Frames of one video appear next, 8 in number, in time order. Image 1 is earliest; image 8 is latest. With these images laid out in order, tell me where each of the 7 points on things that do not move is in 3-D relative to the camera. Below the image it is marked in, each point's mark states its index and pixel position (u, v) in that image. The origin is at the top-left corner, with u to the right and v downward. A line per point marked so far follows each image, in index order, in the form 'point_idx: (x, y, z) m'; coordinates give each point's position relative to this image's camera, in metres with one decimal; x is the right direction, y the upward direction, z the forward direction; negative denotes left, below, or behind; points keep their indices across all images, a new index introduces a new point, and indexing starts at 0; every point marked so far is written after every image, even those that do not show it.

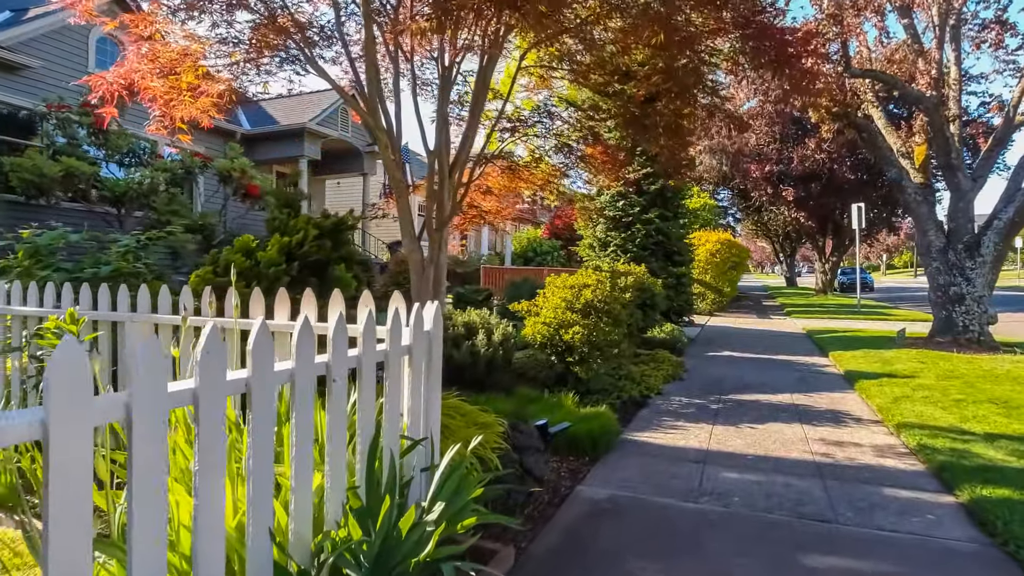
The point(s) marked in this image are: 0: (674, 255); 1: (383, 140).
0: (+3.9, +0.8, +12.5) m
1: (-1.1, +1.3, +4.4) m
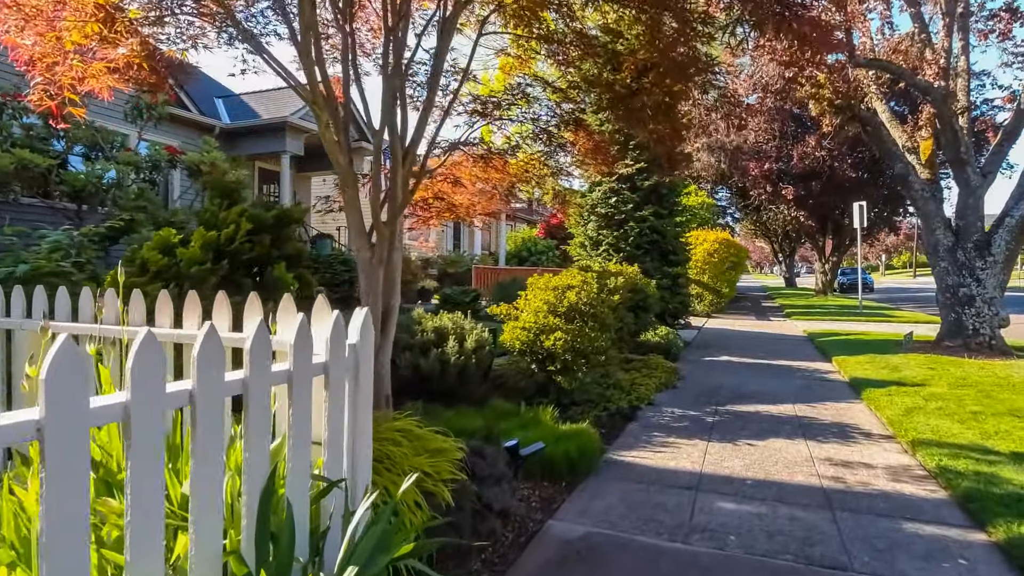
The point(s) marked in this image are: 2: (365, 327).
0: (+3.6, +0.8, +11.9) m
1: (-1.4, +1.2, +3.8) m
2: (-0.8, -0.2, +2.7) m
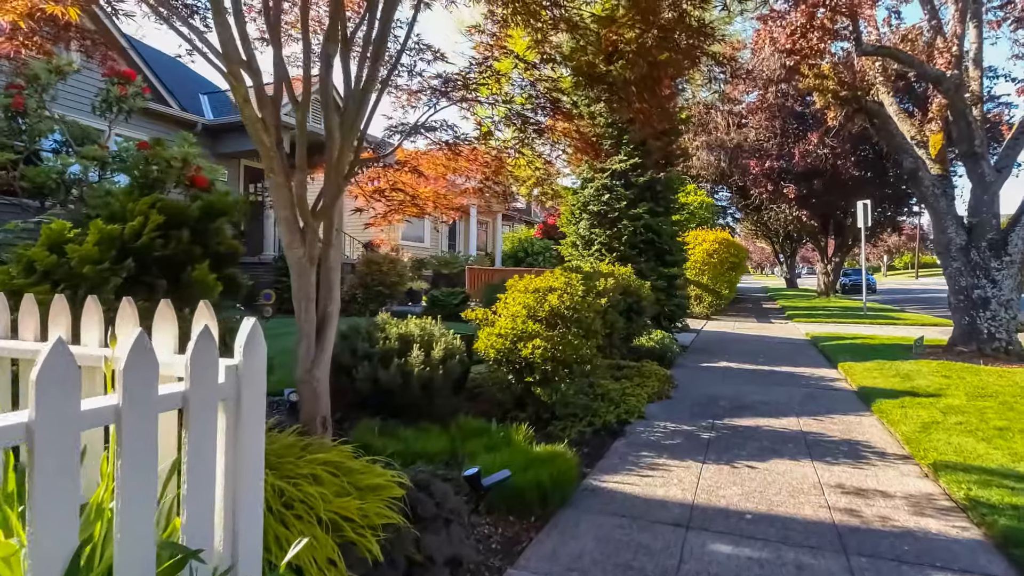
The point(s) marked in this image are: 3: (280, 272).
0: (+3.3, +0.8, +11.3) m
1: (-1.7, +1.2, +3.2) m
2: (-1.0, -0.2, +2.1) m
3: (-6.2, +0.4, +13.7) m
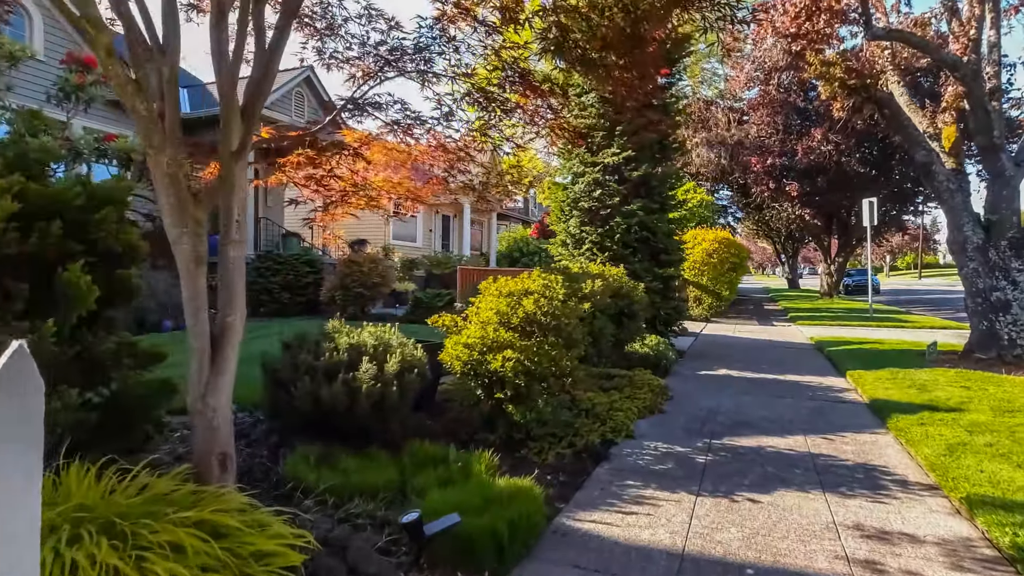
0: (+3.1, +0.7, +10.7) m
1: (-2.0, +1.2, +2.6) m
2: (-1.3, -0.3, +1.4) m
3: (-6.4, +0.4, +13.1) m
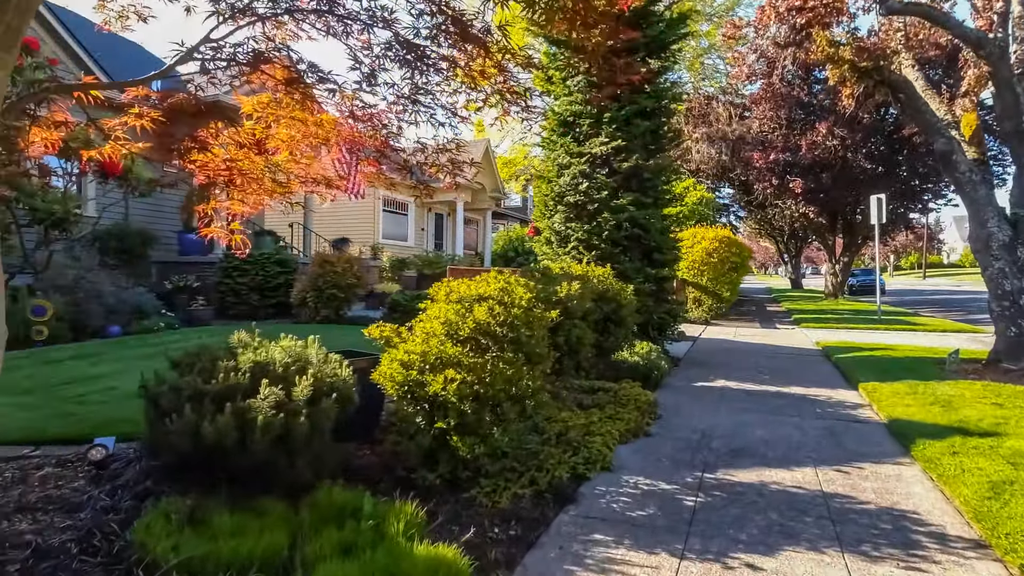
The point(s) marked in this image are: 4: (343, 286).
0: (+2.7, +0.7, +9.7) m
1: (-2.4, +1.1, +1.7) m
2: (-1.8, -0.3, +0.5) m
3: (-6.8, +0.4, +12.2) m
4: (-4.0, 0.0, +12.1) m
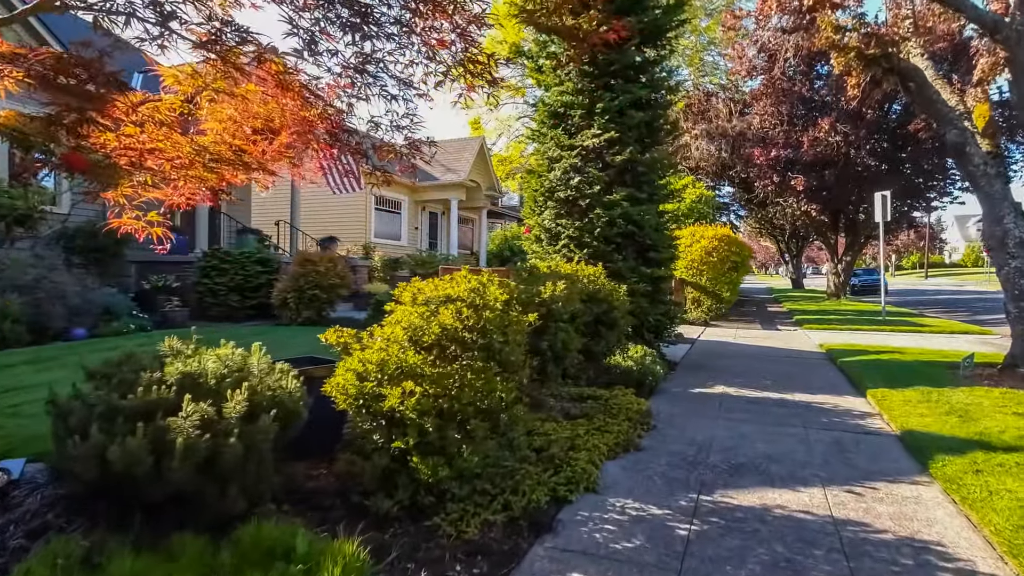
0: (+2.4, +0.7, +9.3) m
1: (-2.6, +1.1, +1.2) m
2: (-2.0, -0.3, 0.0) m
3: (-7.0, +0.3, +11.7) m
4: (-4.2, 0.0, +11.6) m
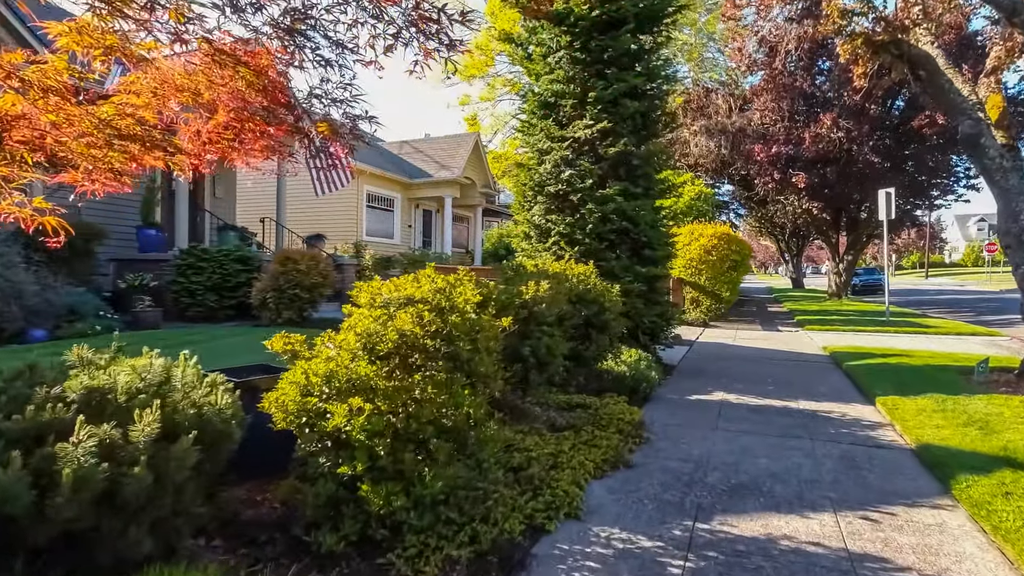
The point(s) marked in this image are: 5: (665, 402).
0: (+2.2, +0.7, +8.8) m
1: (-2.8, +1.1, +0.7) m
2: (-2.2, -0.3, -0.4) m
3: (-7.3, +0.4, +11.2) m
4: (-4.4, +0.1, +11.1) m
5: (+2.0, -1.5, +6.8) m
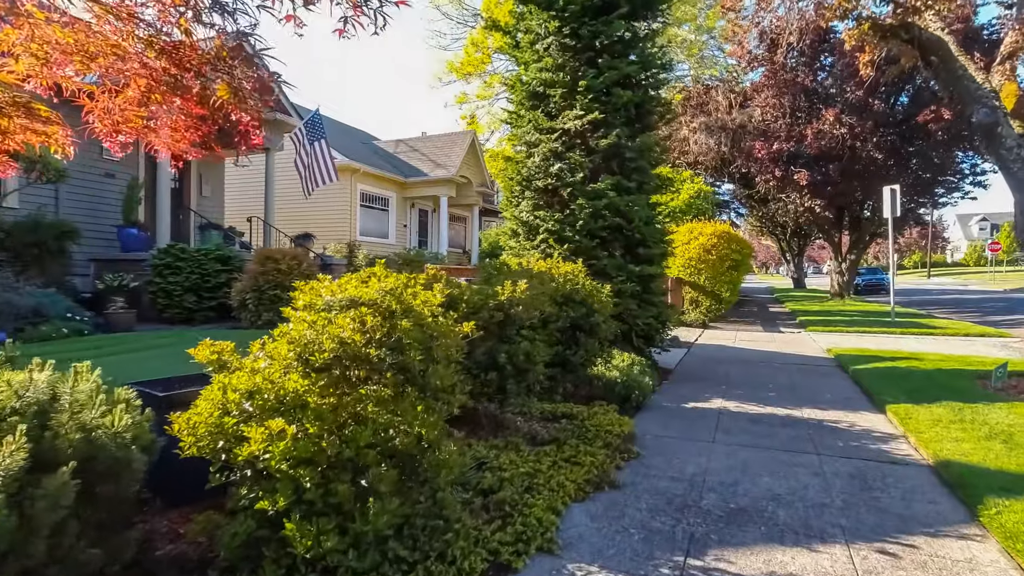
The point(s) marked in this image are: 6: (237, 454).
0: (+2.0, +0.7, +8.3) m
1: (-3.0, +1.1, +0.2) m
2: (-2.4, -0.3, -0.9) m
3: (-7.5, +0.3, +10.8) m
4: (-4.6, 0.0, +10.7) m
5: (+1.8, -1.5, +6.3) m
6: (-1.4, -0.8, +2.6) m
